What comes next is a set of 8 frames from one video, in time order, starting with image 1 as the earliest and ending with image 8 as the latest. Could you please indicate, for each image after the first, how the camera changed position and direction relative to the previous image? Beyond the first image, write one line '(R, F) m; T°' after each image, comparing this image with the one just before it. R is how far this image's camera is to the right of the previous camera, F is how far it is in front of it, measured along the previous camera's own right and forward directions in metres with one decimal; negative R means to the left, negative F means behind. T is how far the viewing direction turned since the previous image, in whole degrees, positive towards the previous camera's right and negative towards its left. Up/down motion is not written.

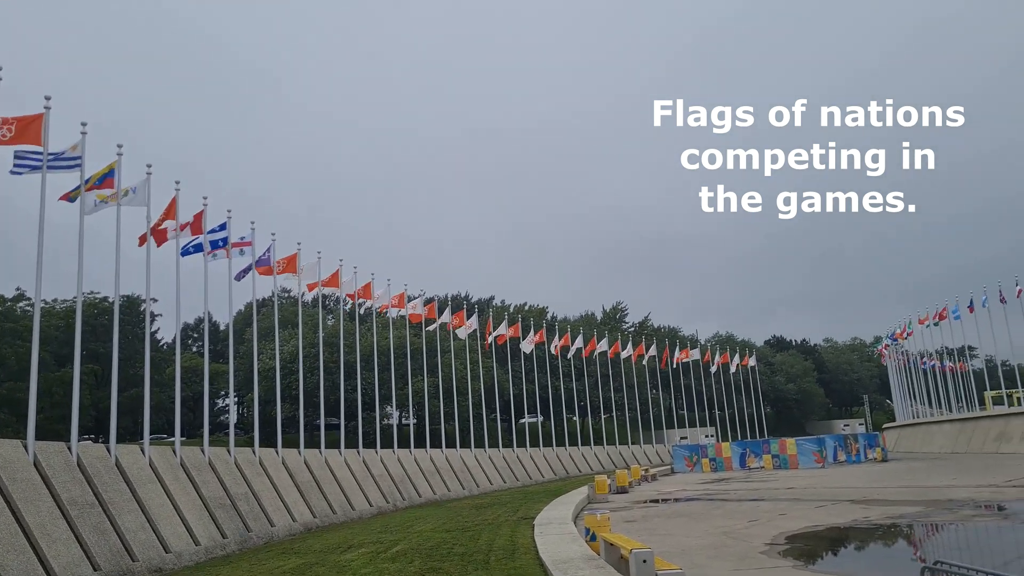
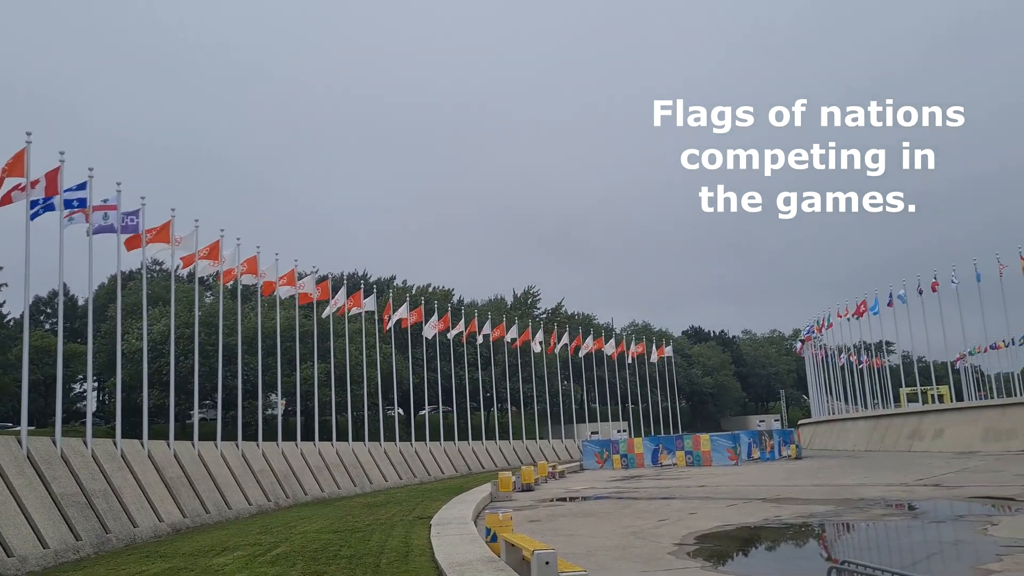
(+2.1, +2.3) m; +4°
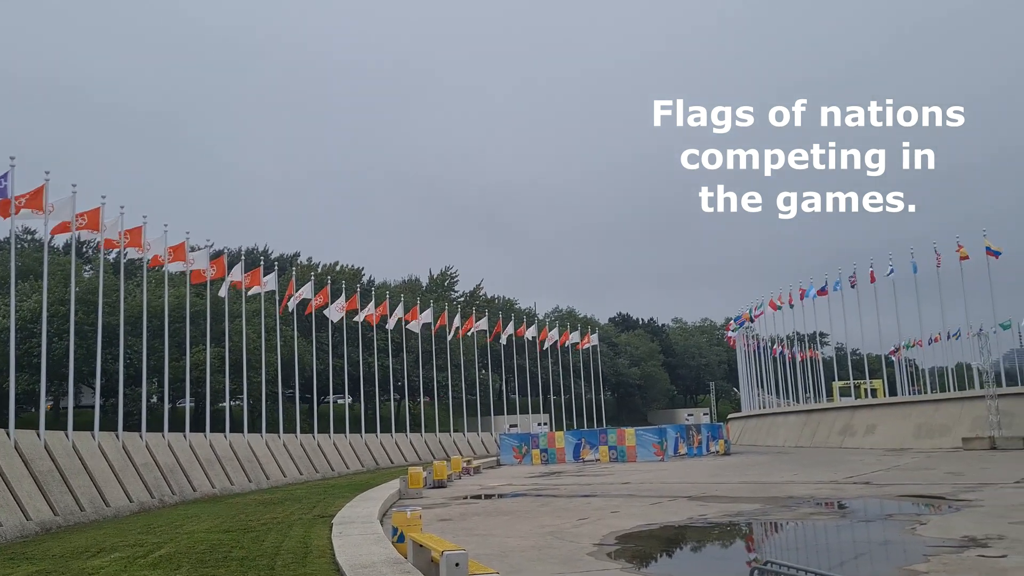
(+1.9, +1.6) m; +3°
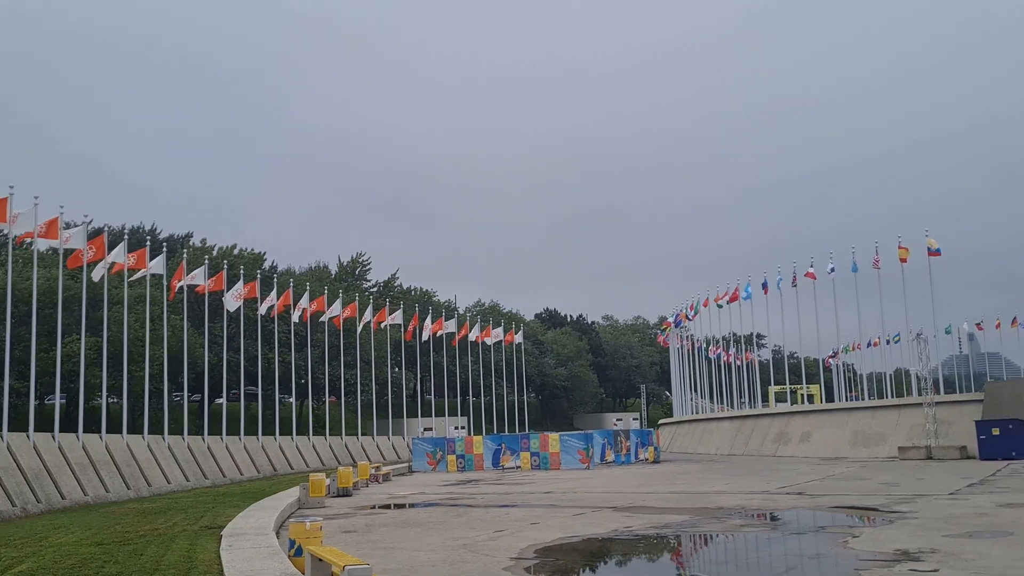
(+1.6, +1.6) m; +3°
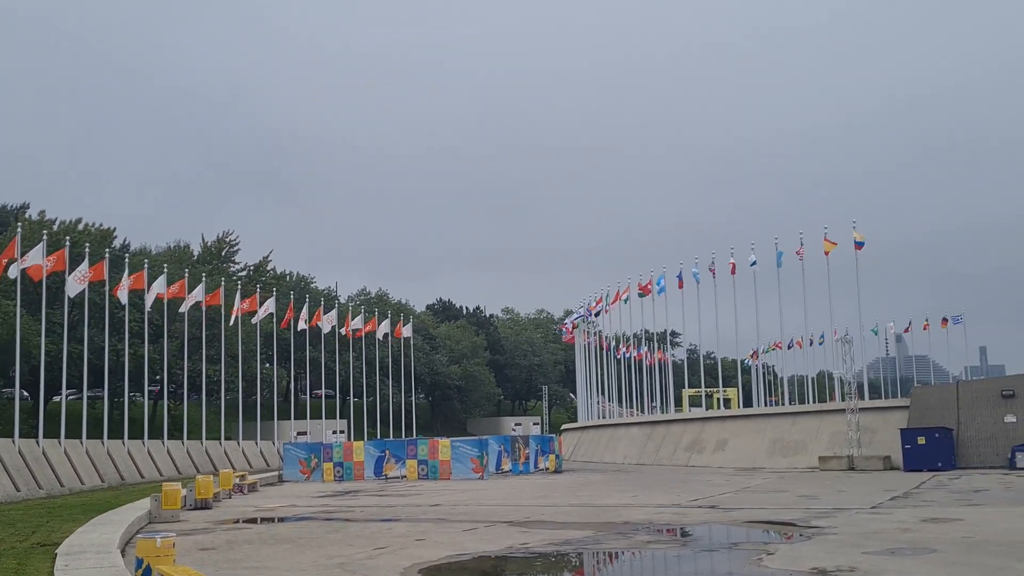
(+2.4, +1.9) m; +2°
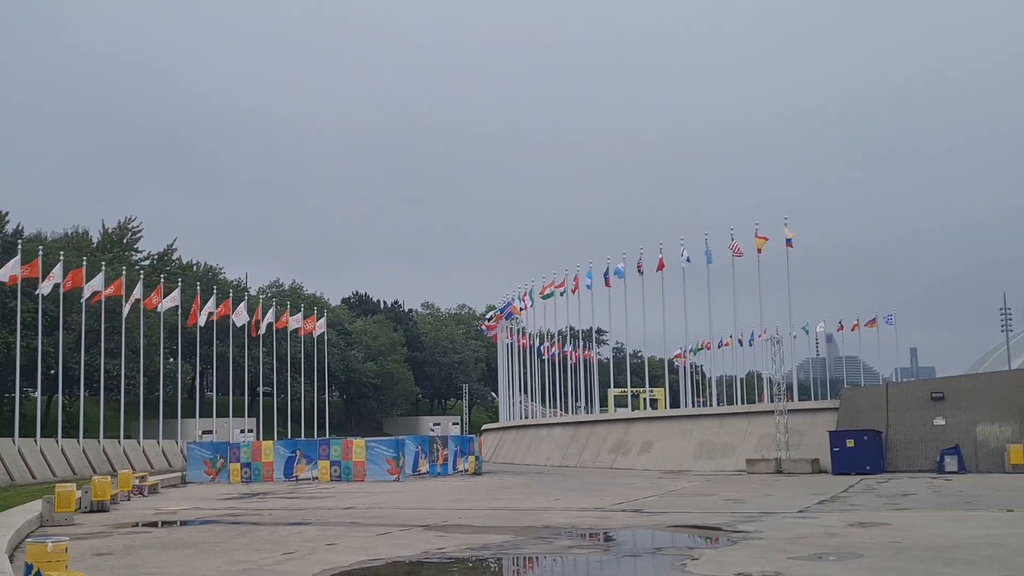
(+1.8, +0.6) m; +1°
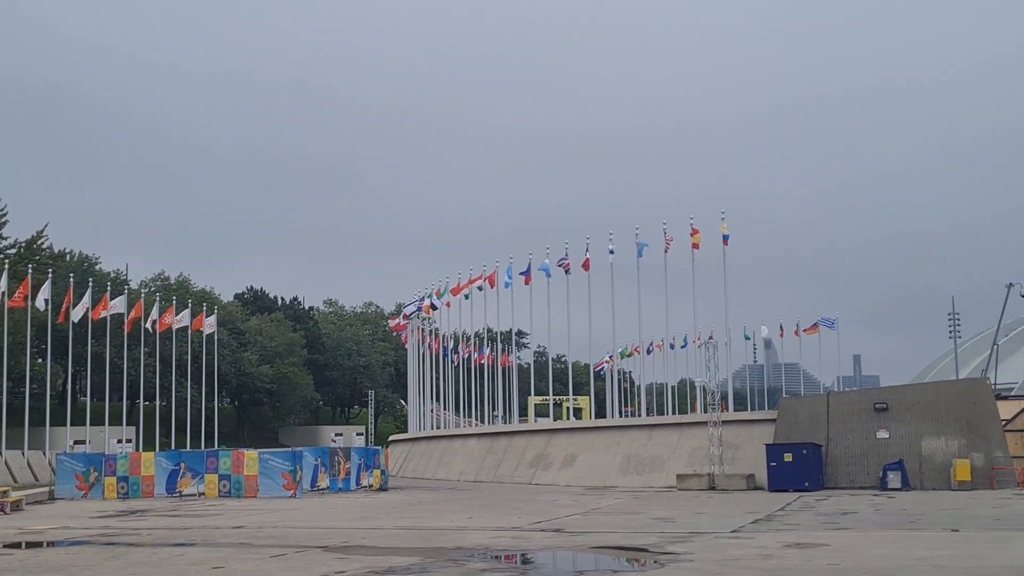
(+1.8, +1.3) m; +1°
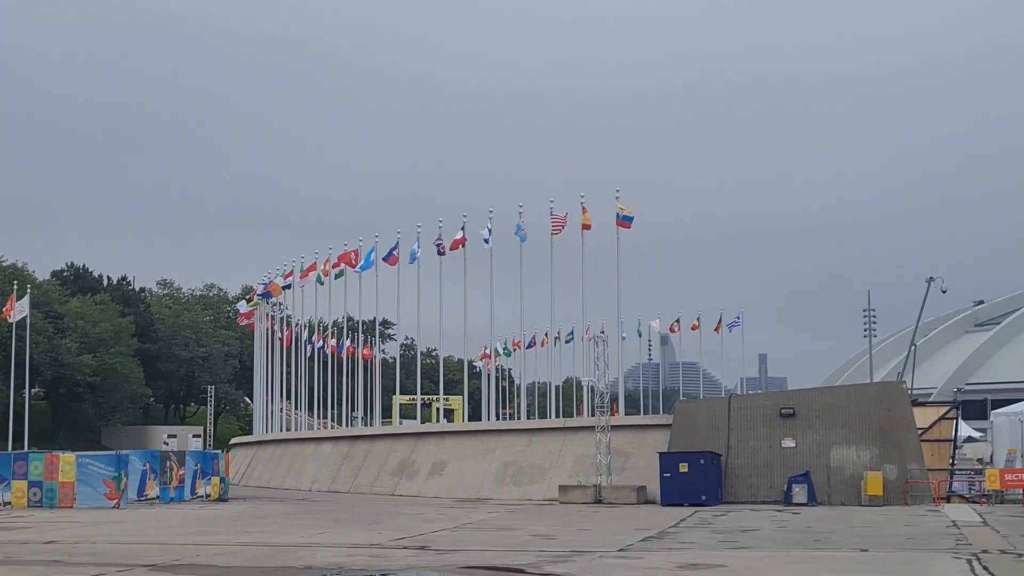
(+2.7, +1.6) m; +1°
